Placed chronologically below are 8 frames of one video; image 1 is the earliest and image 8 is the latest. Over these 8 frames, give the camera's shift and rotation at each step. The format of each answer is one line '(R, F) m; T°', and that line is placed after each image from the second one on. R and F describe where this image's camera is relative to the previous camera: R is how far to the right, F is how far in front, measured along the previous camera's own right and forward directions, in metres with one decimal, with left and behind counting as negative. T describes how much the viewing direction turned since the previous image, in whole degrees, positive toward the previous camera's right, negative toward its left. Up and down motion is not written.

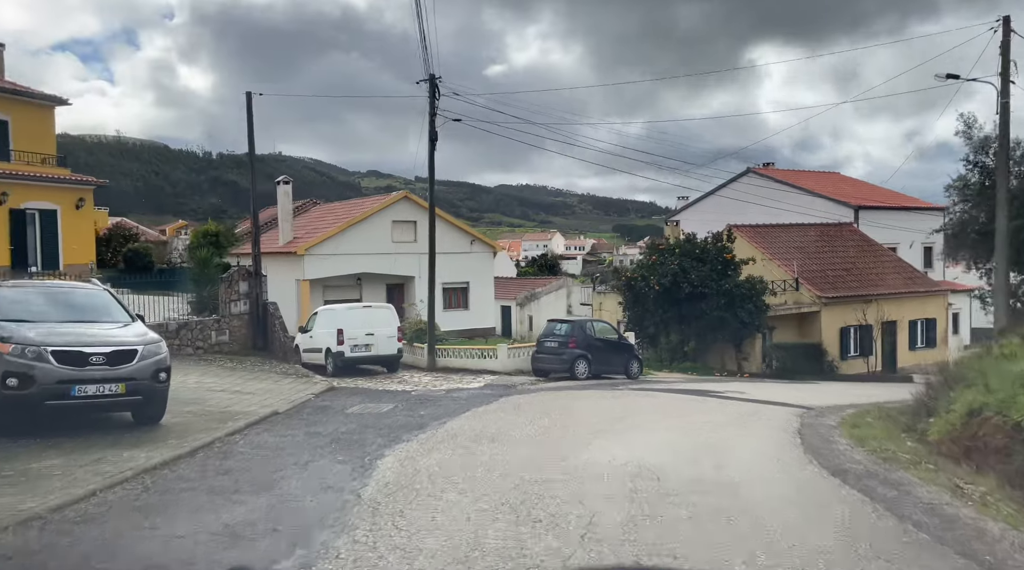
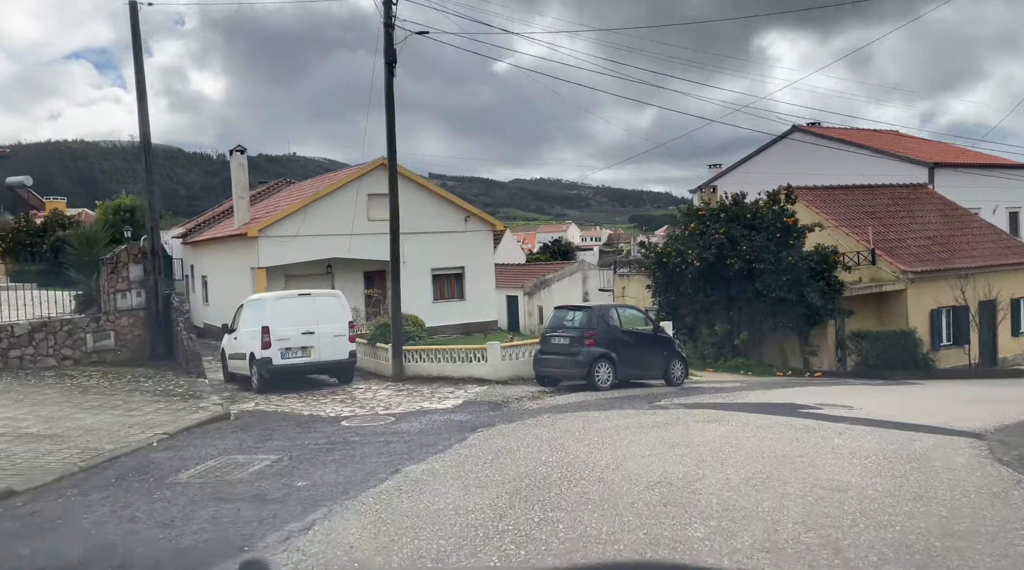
(+0.4, +5.5) m; -1°
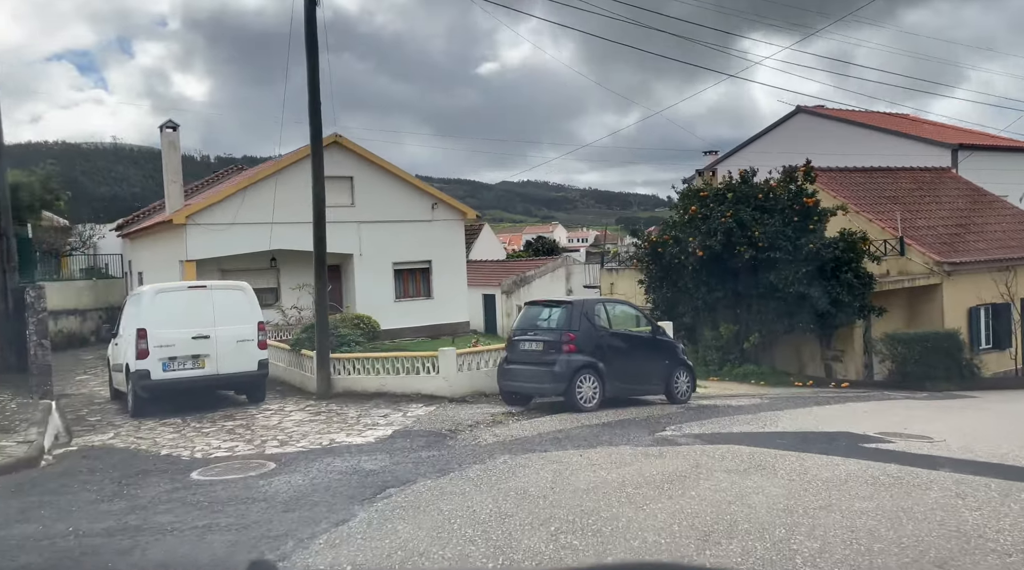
(+0.4, +3.2) m; +1°
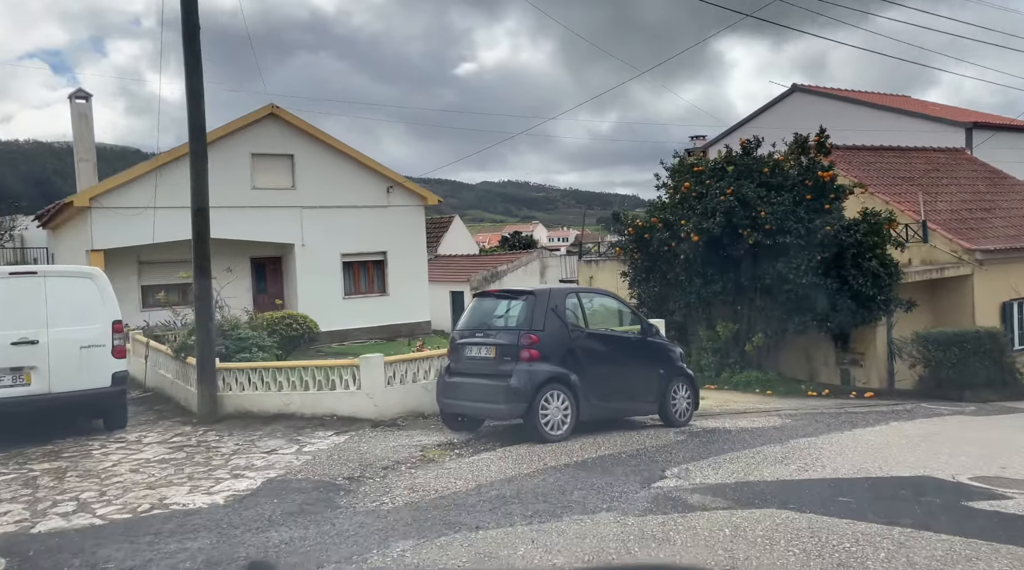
(+0.4, +2.7) m; +1°
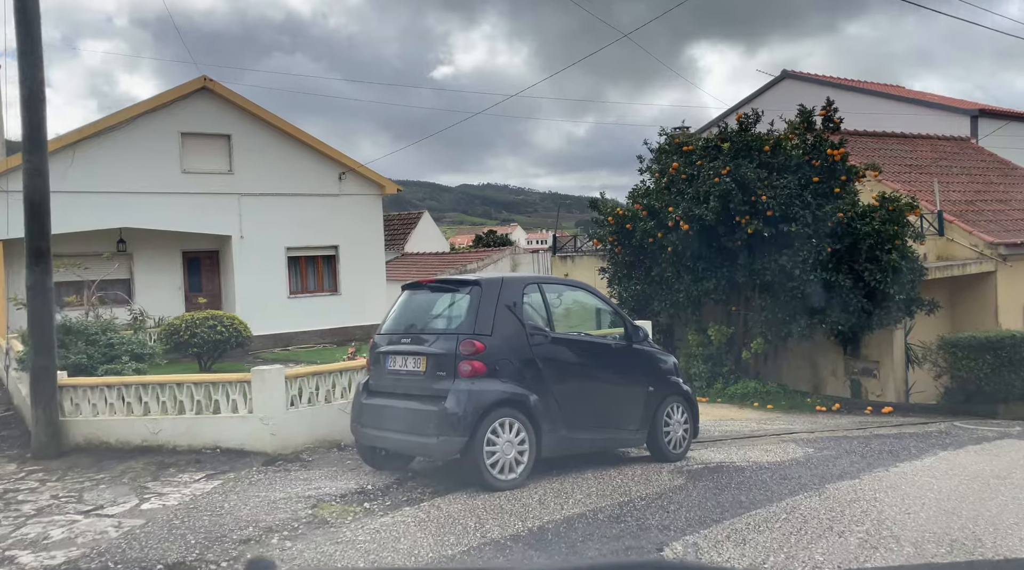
(+0.3, +2.1) m; +2°
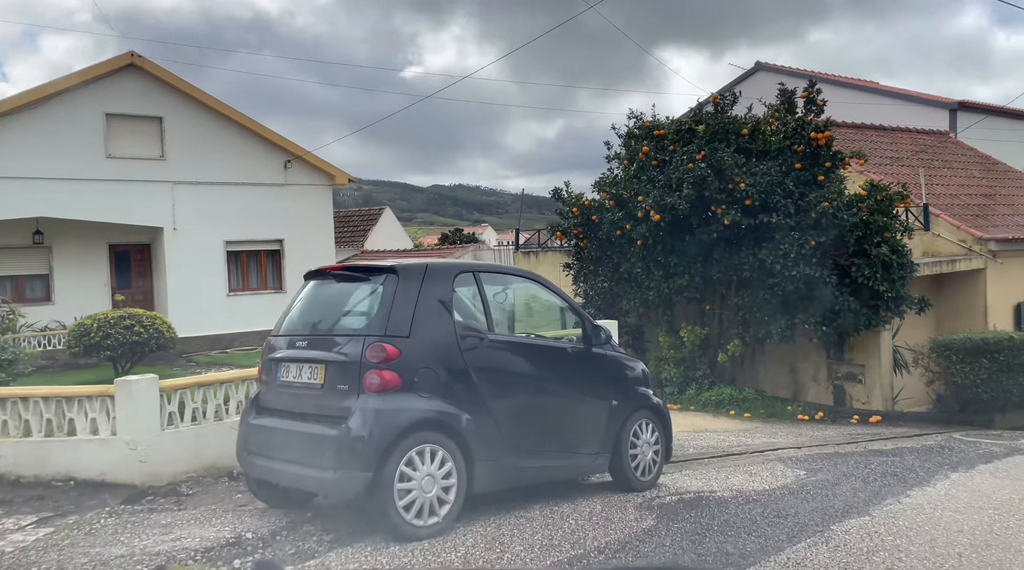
(+0.3, +1.2) m; +2°
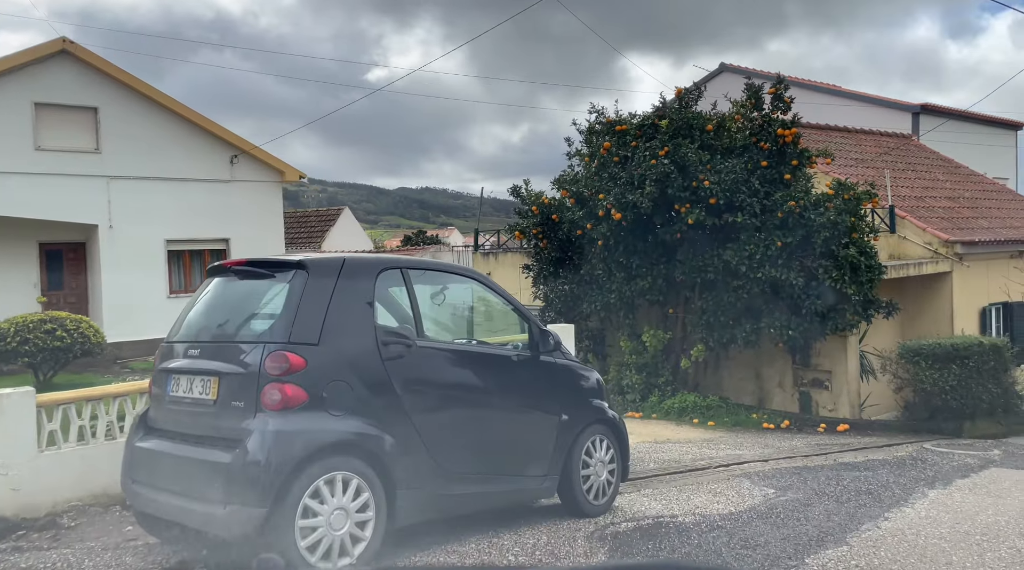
(+0.2, +0.6) m; +3°
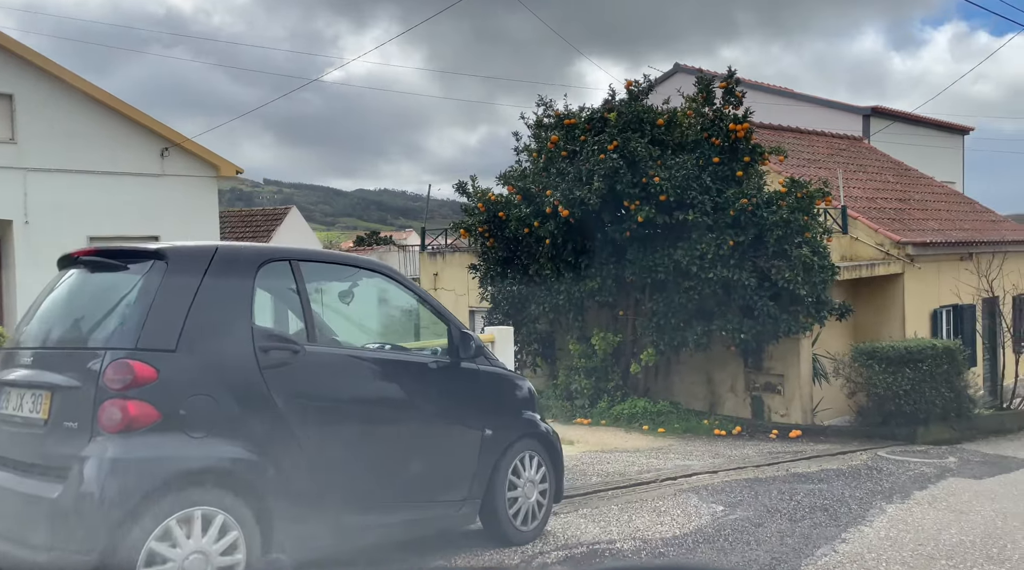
(+0.2, +0.6) m; +3°
